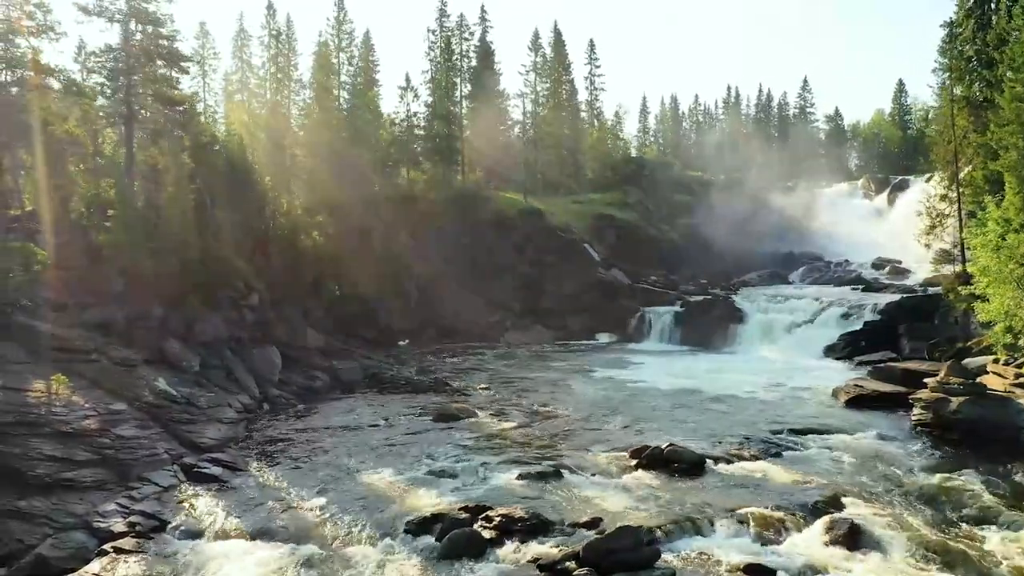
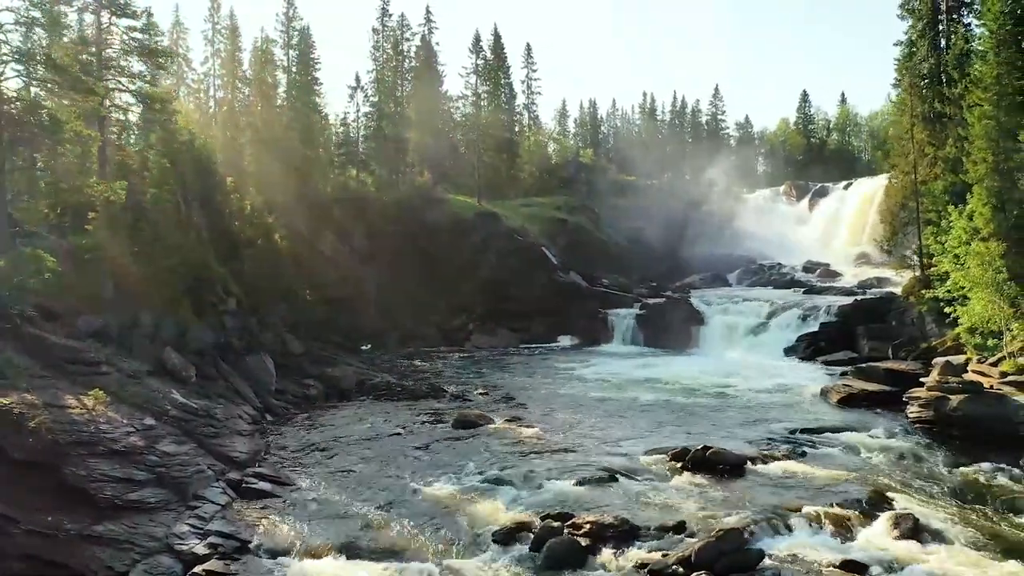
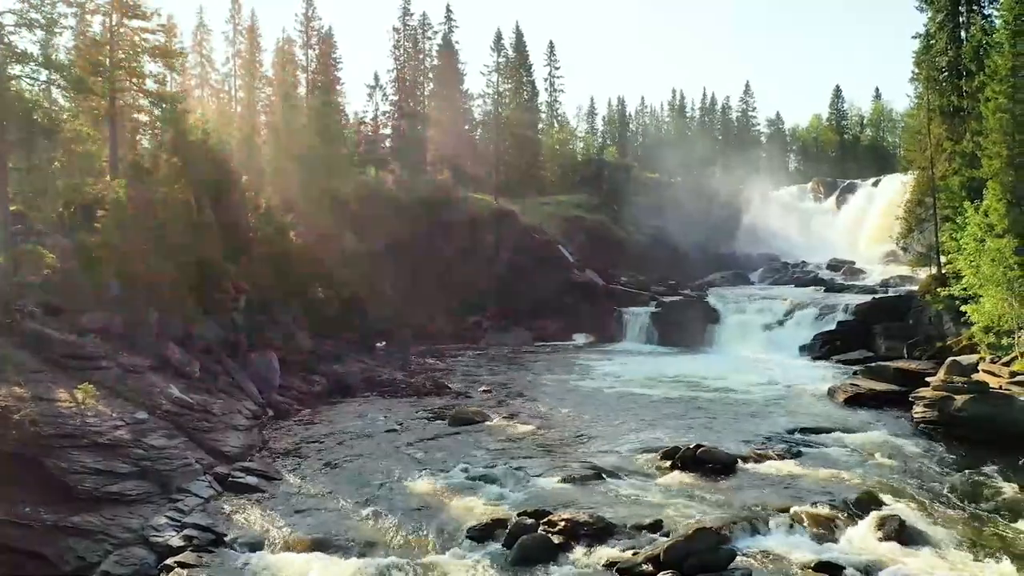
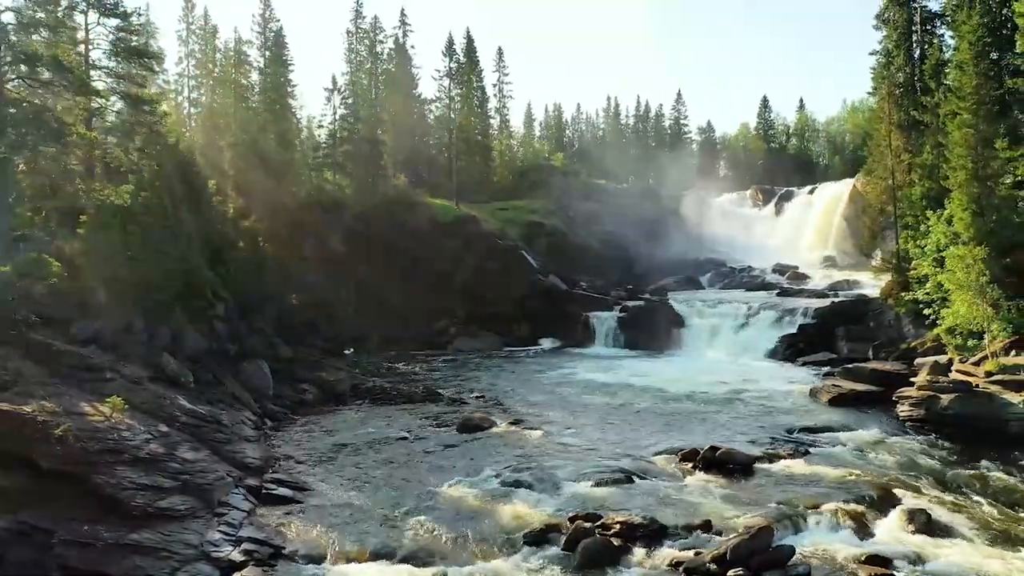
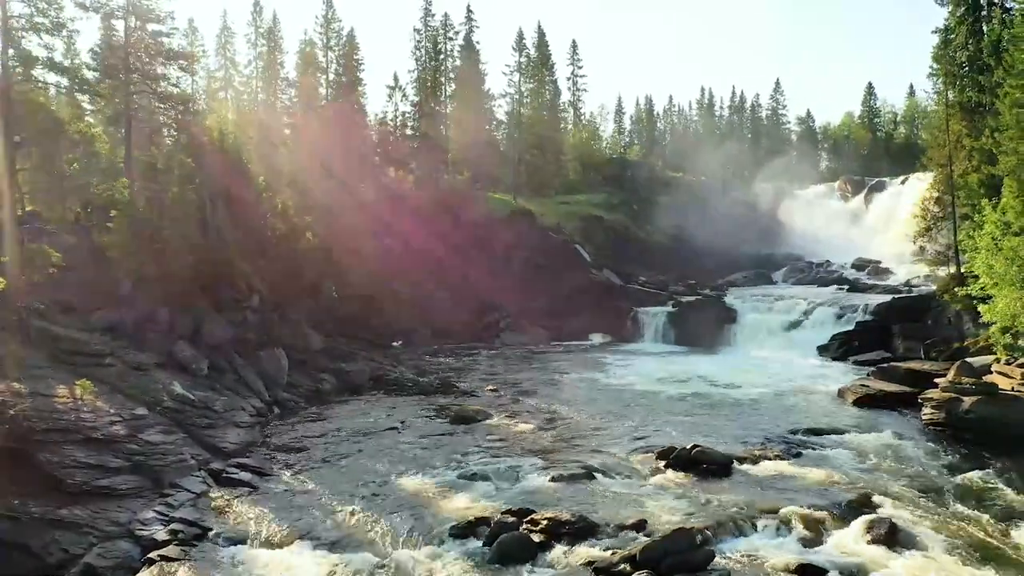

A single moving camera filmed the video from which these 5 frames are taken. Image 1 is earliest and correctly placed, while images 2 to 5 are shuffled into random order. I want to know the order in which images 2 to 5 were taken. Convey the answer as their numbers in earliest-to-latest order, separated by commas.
5, 3, 2, 4
